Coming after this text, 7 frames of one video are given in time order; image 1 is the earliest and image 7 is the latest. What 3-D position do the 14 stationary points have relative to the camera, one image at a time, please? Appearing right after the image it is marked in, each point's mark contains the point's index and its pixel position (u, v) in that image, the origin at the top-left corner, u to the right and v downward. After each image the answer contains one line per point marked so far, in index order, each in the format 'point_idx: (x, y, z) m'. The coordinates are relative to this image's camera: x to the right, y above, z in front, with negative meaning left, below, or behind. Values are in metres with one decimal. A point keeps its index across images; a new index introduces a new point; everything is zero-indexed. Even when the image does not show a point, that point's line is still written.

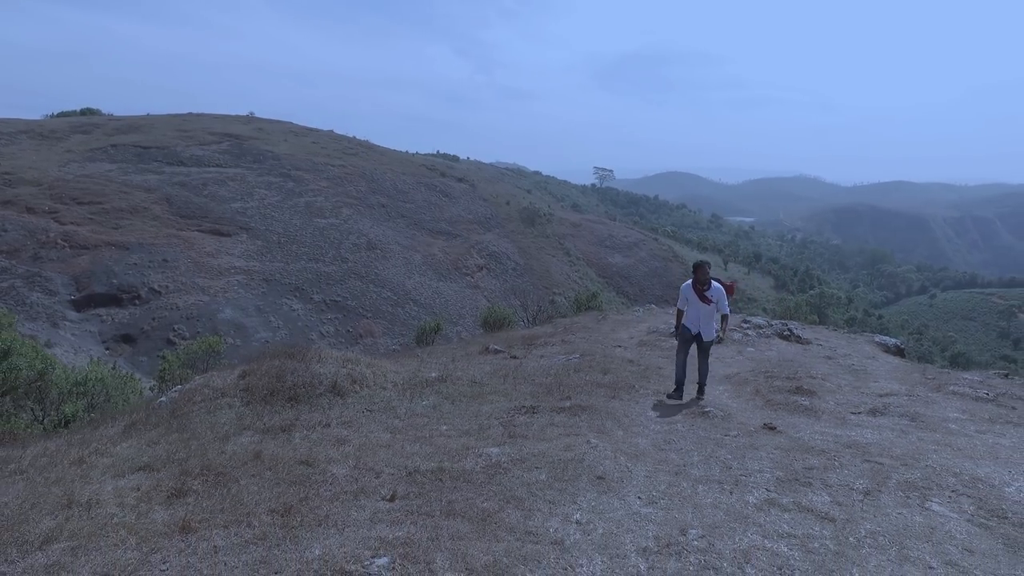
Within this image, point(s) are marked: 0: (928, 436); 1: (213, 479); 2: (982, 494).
0: (+3.6, -1.3, +5.7) m
1: (-1.8, -1.1, +4.0) m
2: (+3.0, -1.3, +4.3) m
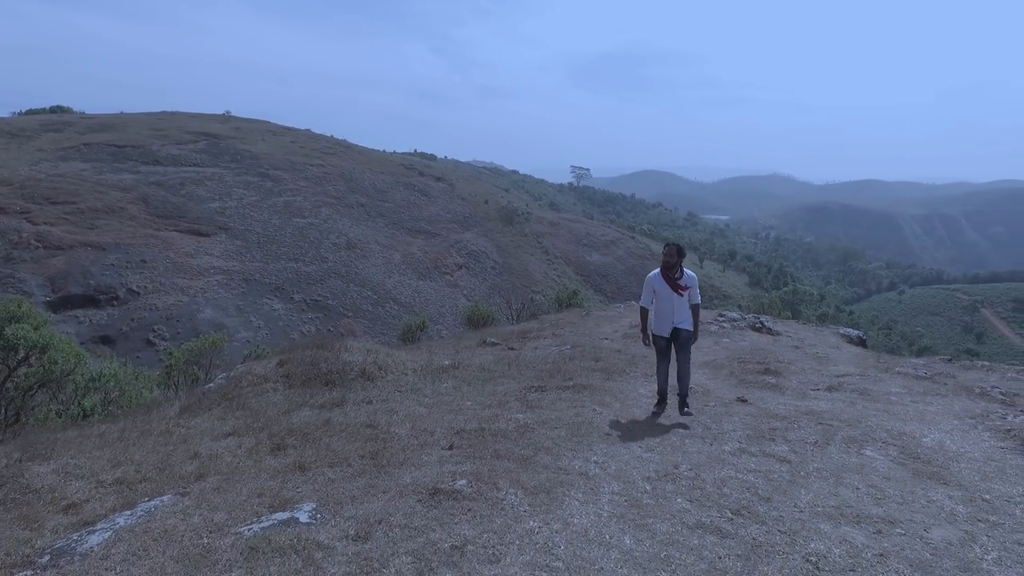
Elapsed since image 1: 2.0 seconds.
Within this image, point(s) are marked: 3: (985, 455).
0: (+3.7, -1.2, +6.9) m
1: (-1.6, -1.1, +5.0) m
2: (+3.2, -1.3, +5.4) m
3: (+3.6, -1.3, +5.1) m
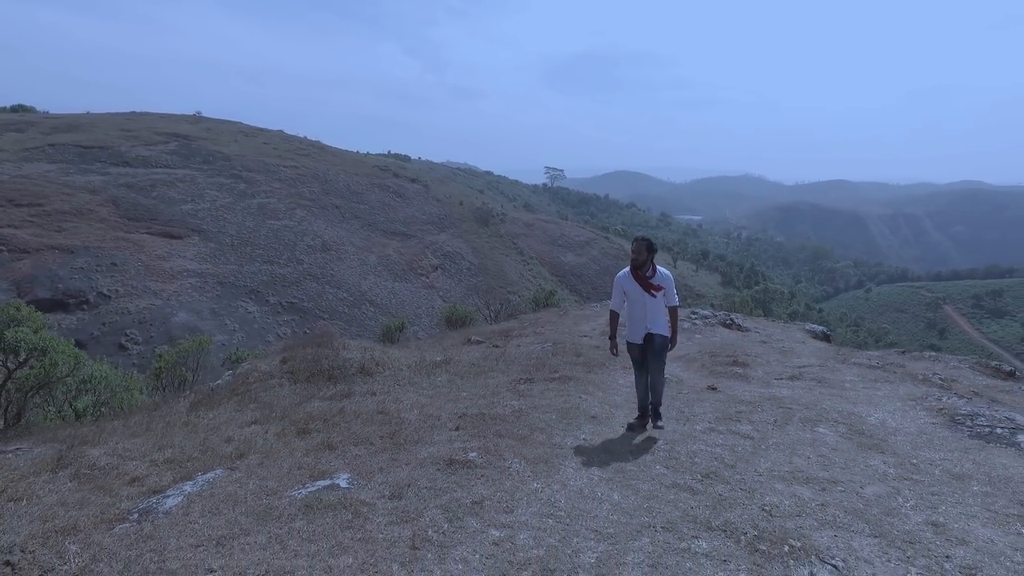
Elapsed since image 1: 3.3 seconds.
0: (+3.6, -1.2, +7.6) m
1: (-1.6, -1.1, +5.6) m
2: (+3.2, -1.2, +6.2) m
3: (+3.6, -1.3, +5.9) m
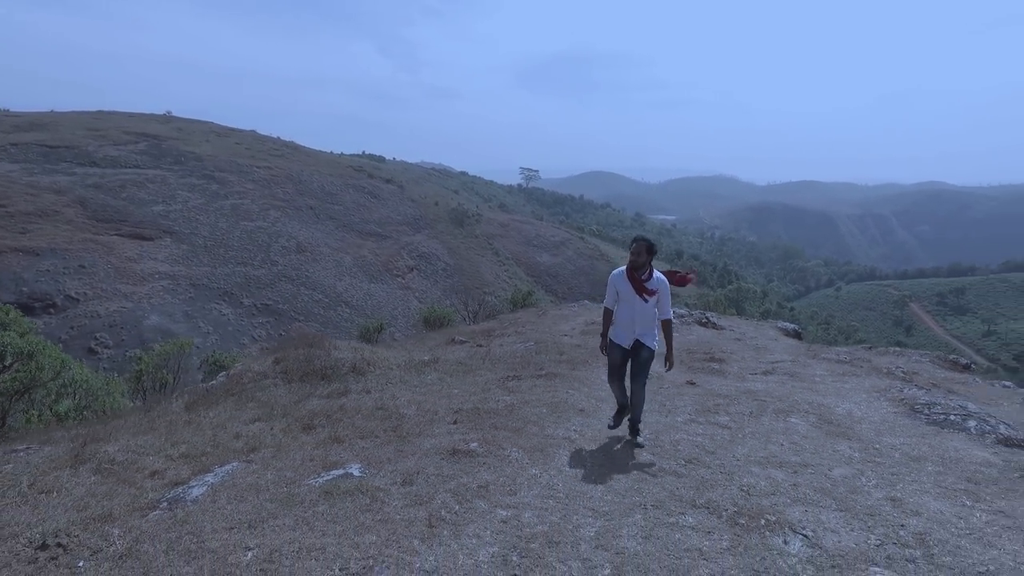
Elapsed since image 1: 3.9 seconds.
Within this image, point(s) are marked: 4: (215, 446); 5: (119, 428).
0: (+3.5, -1.2, +8.1) m
1: (-1.7, -1.2, +5.9) m
2: (+3.1, -1.2, +6.6) m
3: (+3.5, -1.2, +6.4) m
4: (-2.3, -1.2, +5.1) m
5: (-3.8, -1.4, +6.4) m
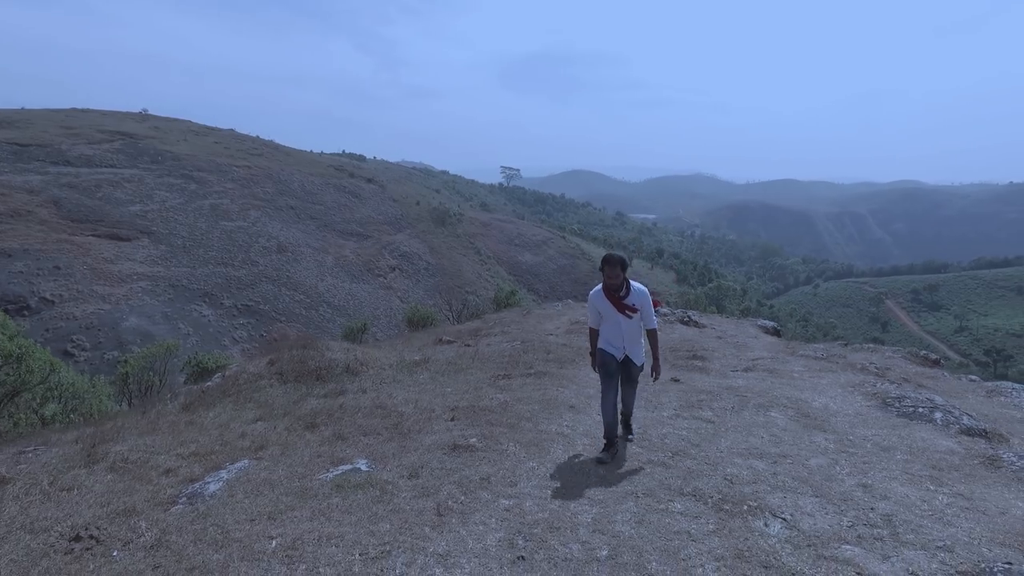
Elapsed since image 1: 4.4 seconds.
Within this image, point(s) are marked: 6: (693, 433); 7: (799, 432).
0: (+3.4, -1.2, +8.5) m
1: (-1.7, -1.2, +6.1) m
2: (+3.0, -1.2, +7.0) m
3: (+3.5, -1.2, +6.7) m
4: (-2.3, -1.3, +5.3) m
5: (-3.9, -1.4, +6.6) m
6: (+1.6, -1.3, +5.8) m
7: (+2.6, -1.3, +5.9) m
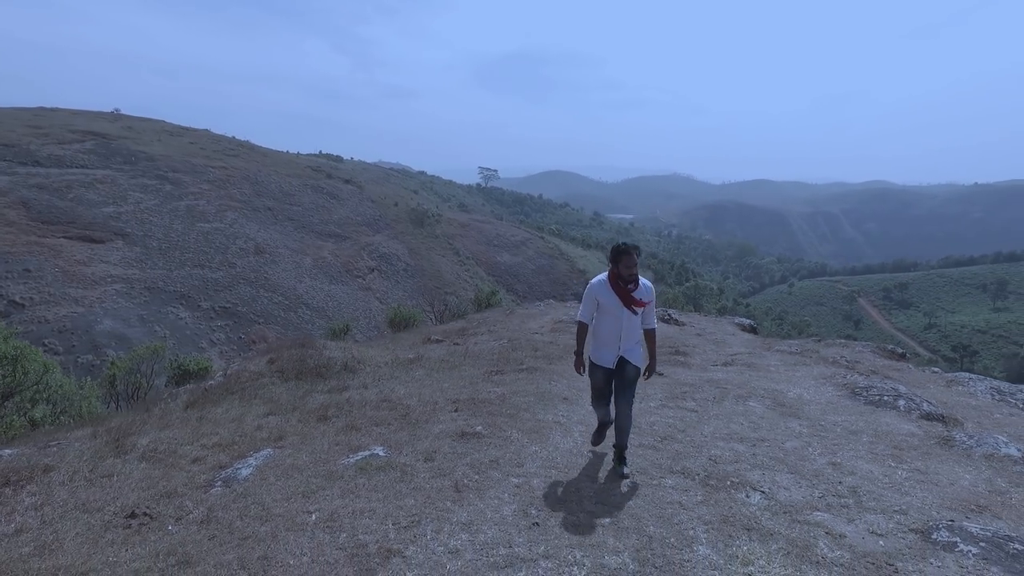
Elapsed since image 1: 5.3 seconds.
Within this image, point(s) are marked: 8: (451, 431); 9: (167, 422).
0: (+3.3, -1.2, +9.0) m
1: (-1.7, -1.2, +6.5) m
2: (+3.0, -1.2, +7.5) m
3: (+3.4, -1.2, +7.3) m
4: (-2.3, -1.3, +5.7) m
5: (-3.9, -1.4, +6.9) m
6: (+1.6, -1.3, +6.2) m
7: (+2.6, -1.3, +6.4) m
8: (-0.5, -1.2, +5.5) m
9: (-3.6, -1.4, +6.9) m
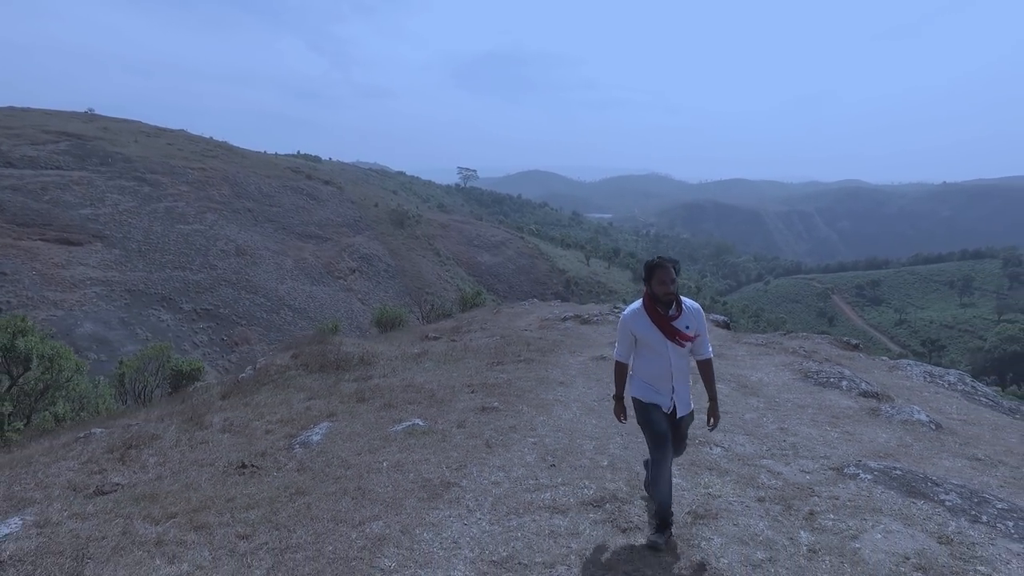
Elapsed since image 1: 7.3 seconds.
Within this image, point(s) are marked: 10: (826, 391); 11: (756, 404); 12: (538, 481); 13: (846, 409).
0: (+3.3, -1.1, +10.3) m
1: (-1.7, -1.2, +7.6) m
2: (+3.0, -1.2, +8.8) m
3: (+3.5, -1.2, +8.6) m
4: (-2.2, -1.3, +6.8) m
5: (-3.8, -1.5, +8.0) m
6: (+1.7, -1.3, +7.5) m
7: (+2.6, -1.3, +7.7) m
8: (-0.4, -1.2, +6.6) m
9: (-3.5, -1.4, +8.0) m
10: (+3.8, -1.2, +8.0) m
11: (+2.7, -1.3, +7.3) m
12: (+0.2, -1.3, +4.5) m
13: (+3.6, -1.3, +7.1) m
